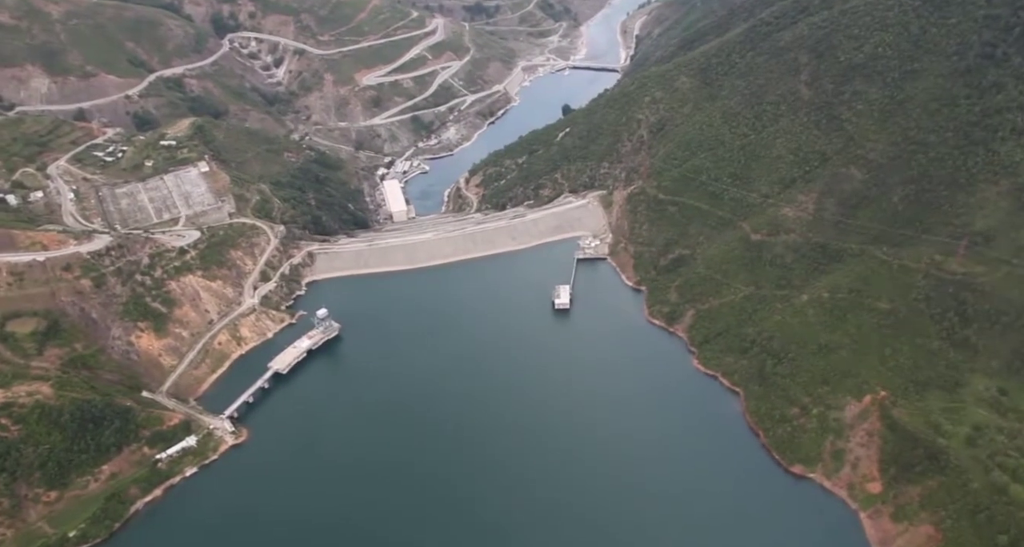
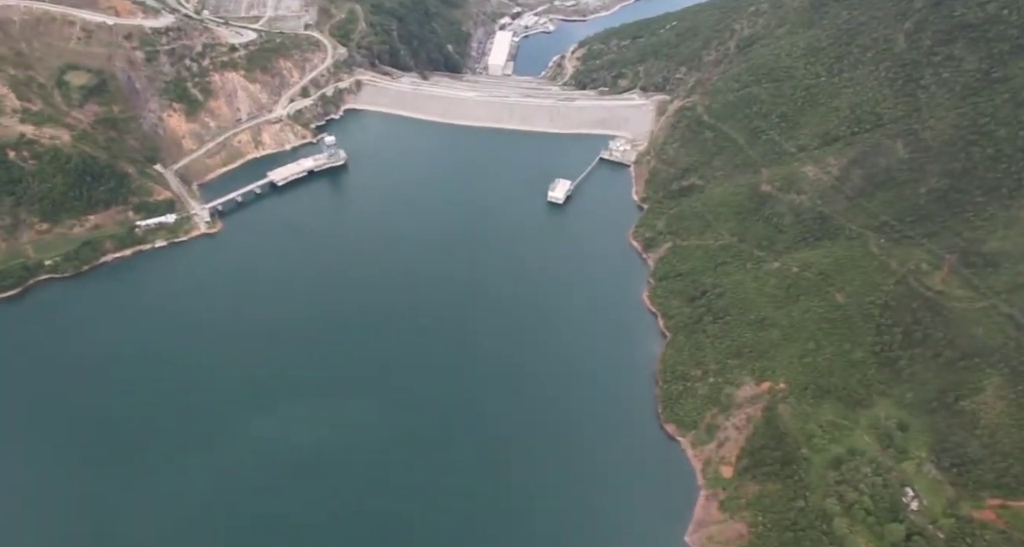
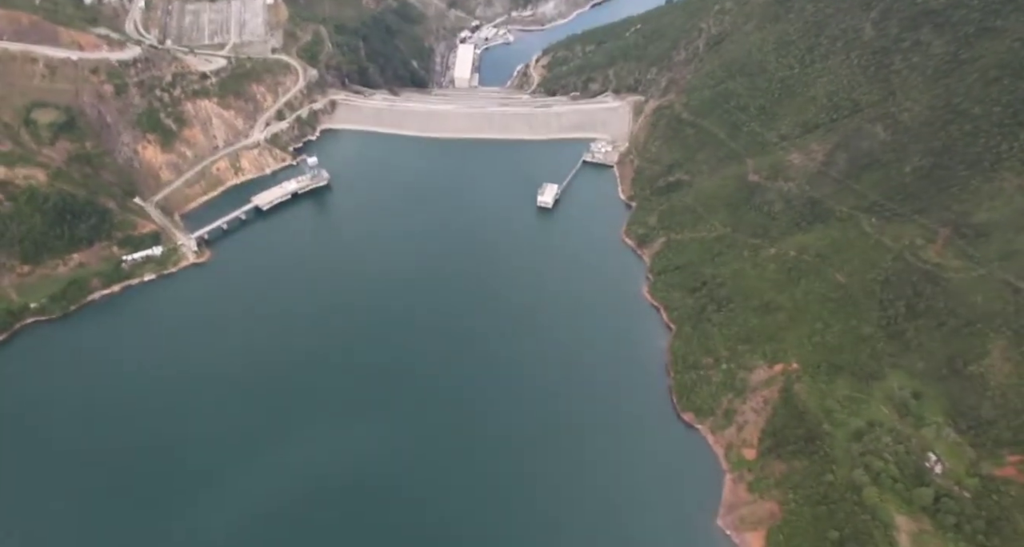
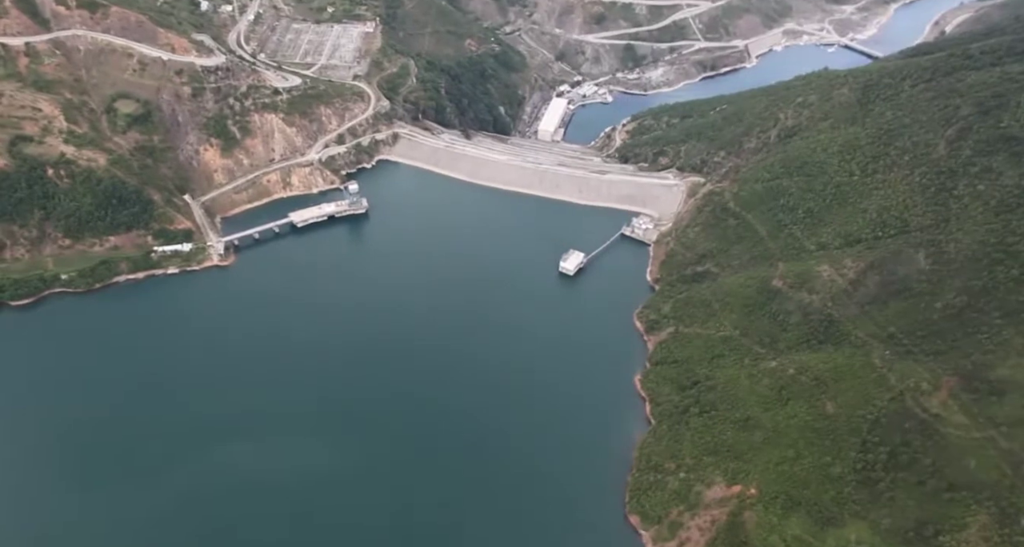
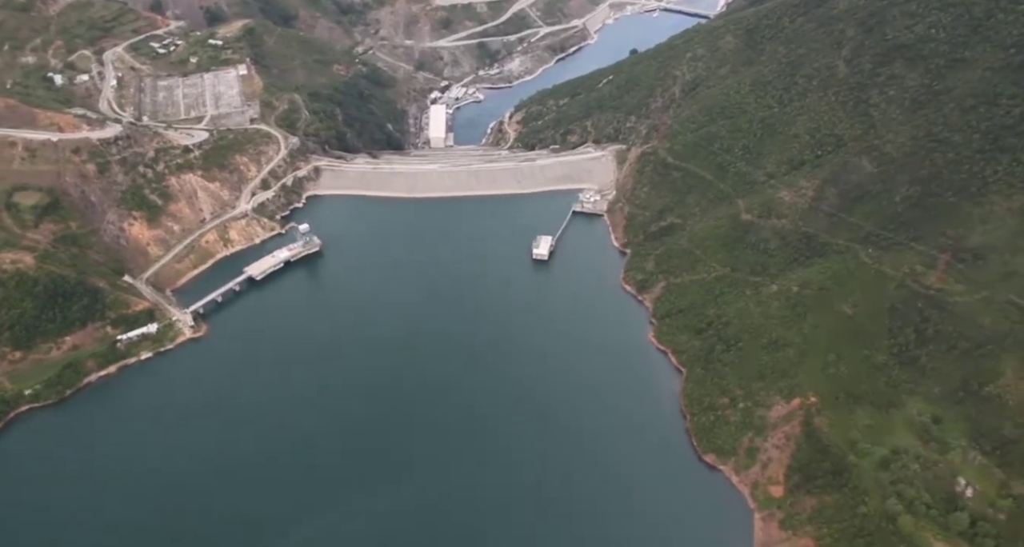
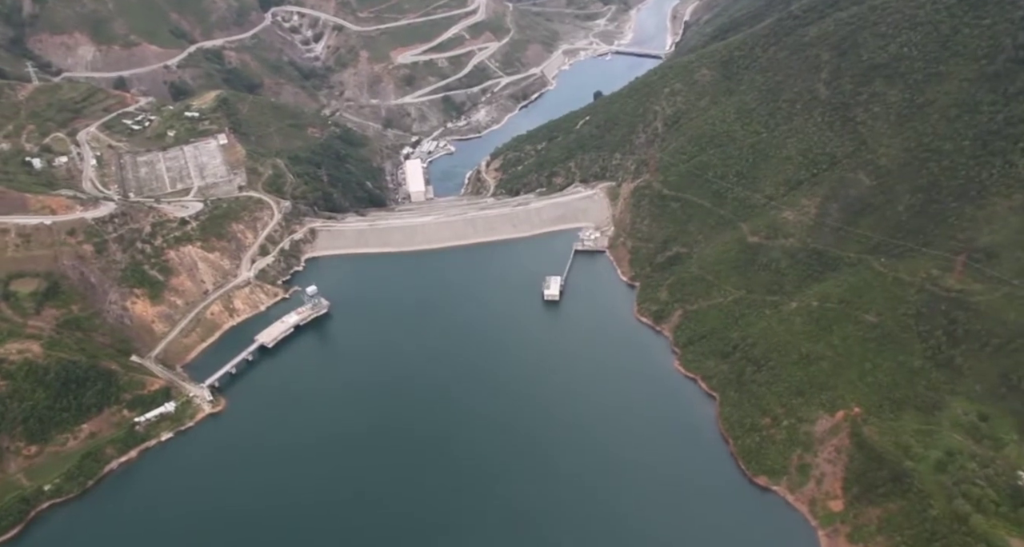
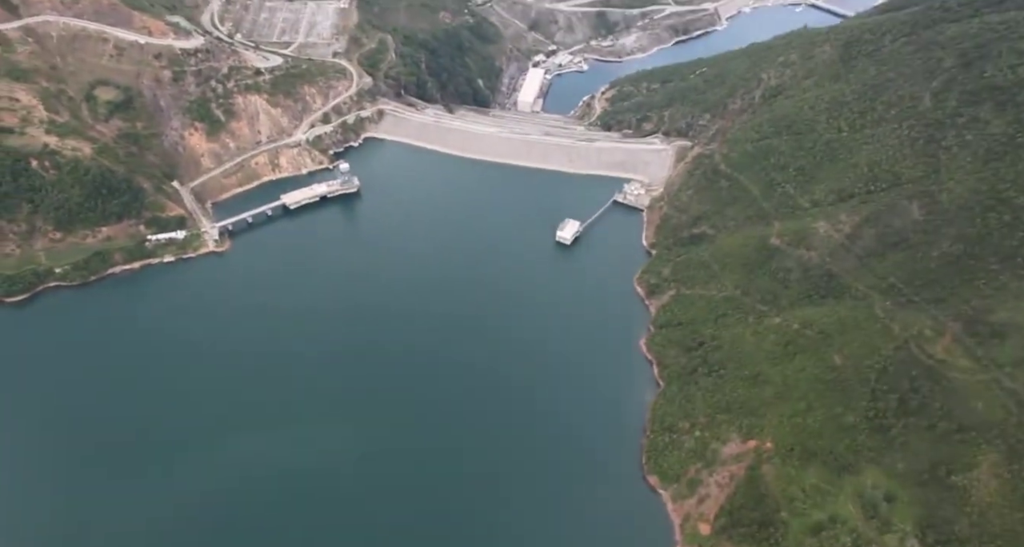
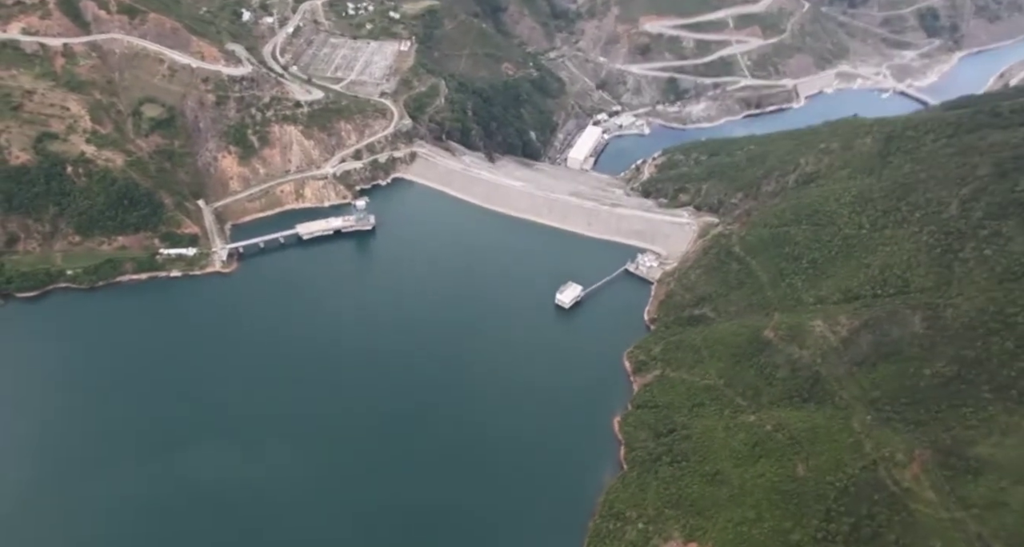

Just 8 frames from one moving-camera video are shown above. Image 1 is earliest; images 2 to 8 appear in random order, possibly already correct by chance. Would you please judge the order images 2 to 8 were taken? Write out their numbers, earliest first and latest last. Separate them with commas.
6, 5, 3, 2, 7, 4, 8
